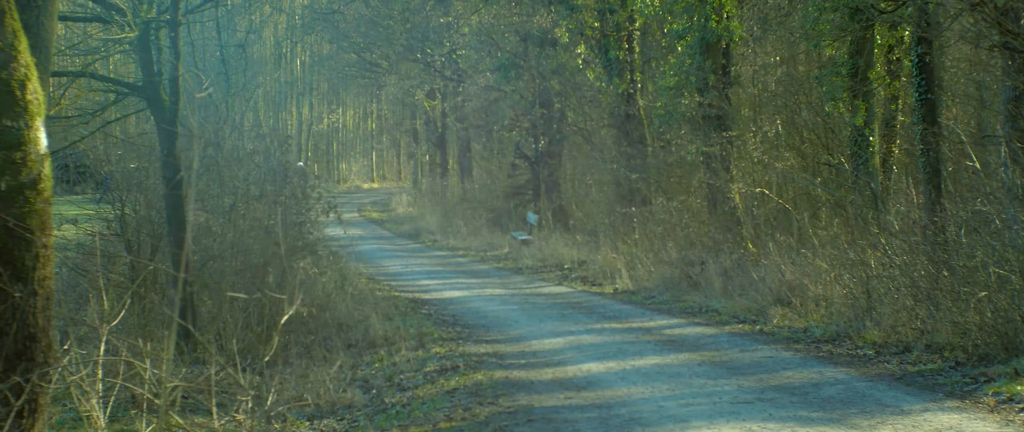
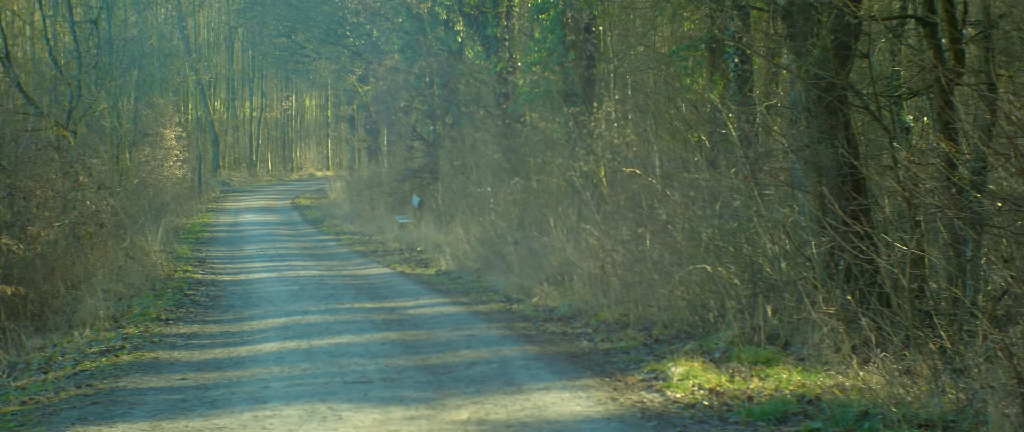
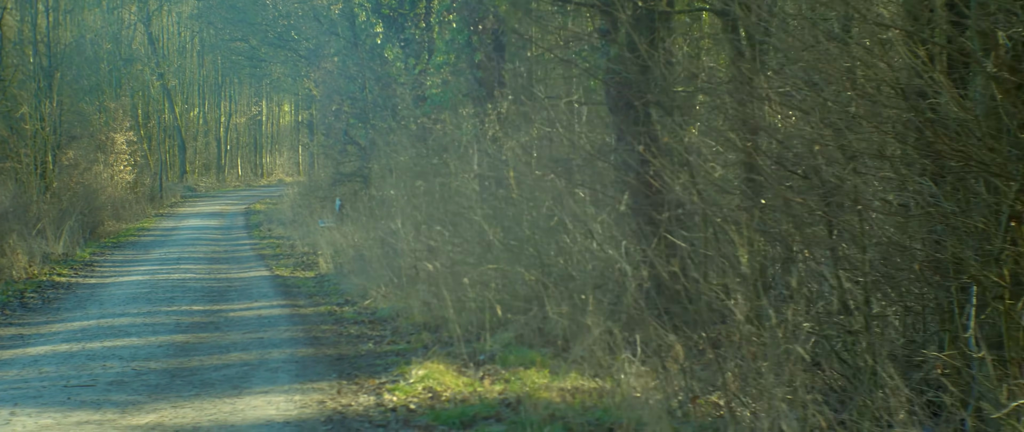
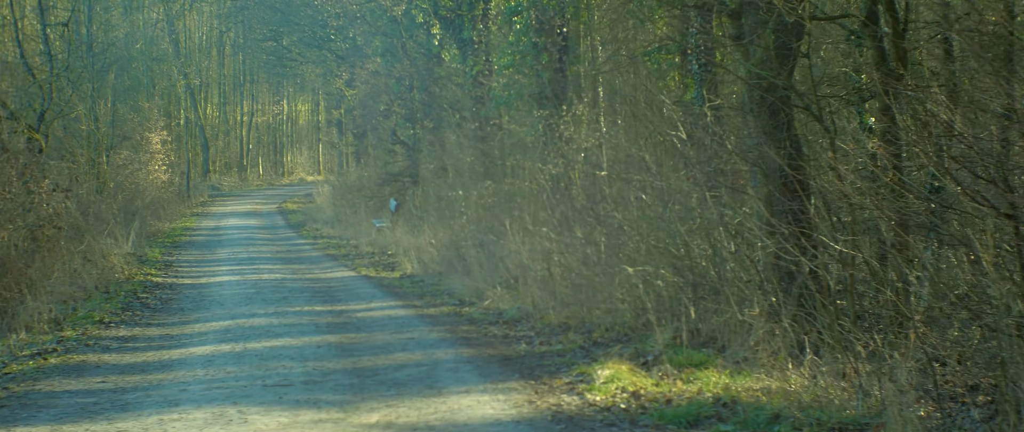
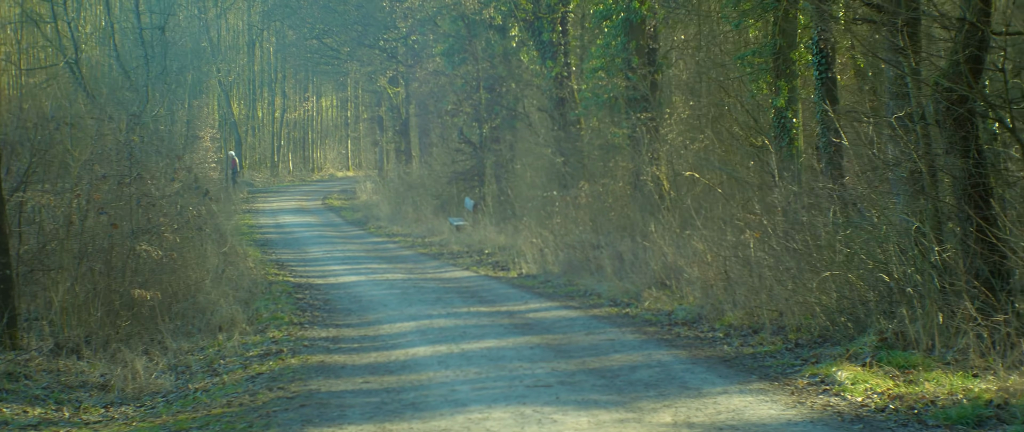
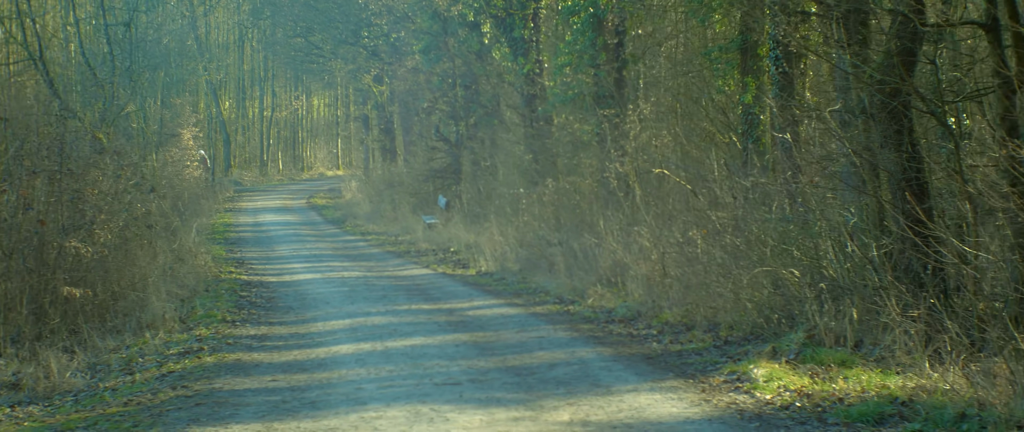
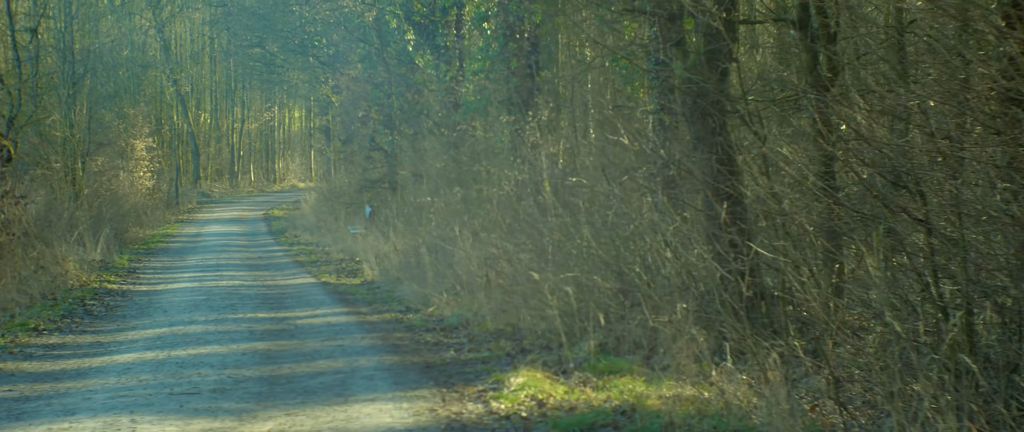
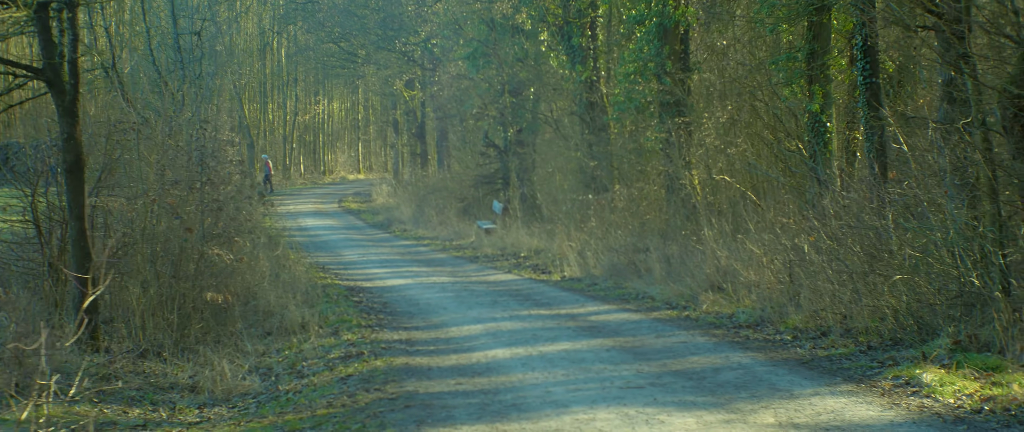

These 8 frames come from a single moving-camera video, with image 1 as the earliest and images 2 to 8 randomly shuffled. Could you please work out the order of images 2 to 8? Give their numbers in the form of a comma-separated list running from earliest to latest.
8, 5, 6, 2, 4, 7, 3
